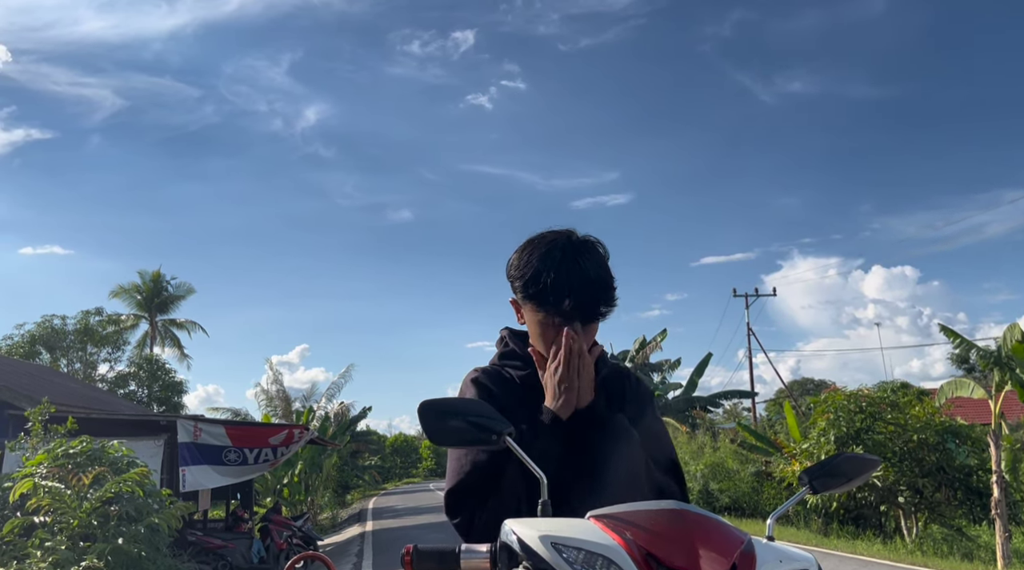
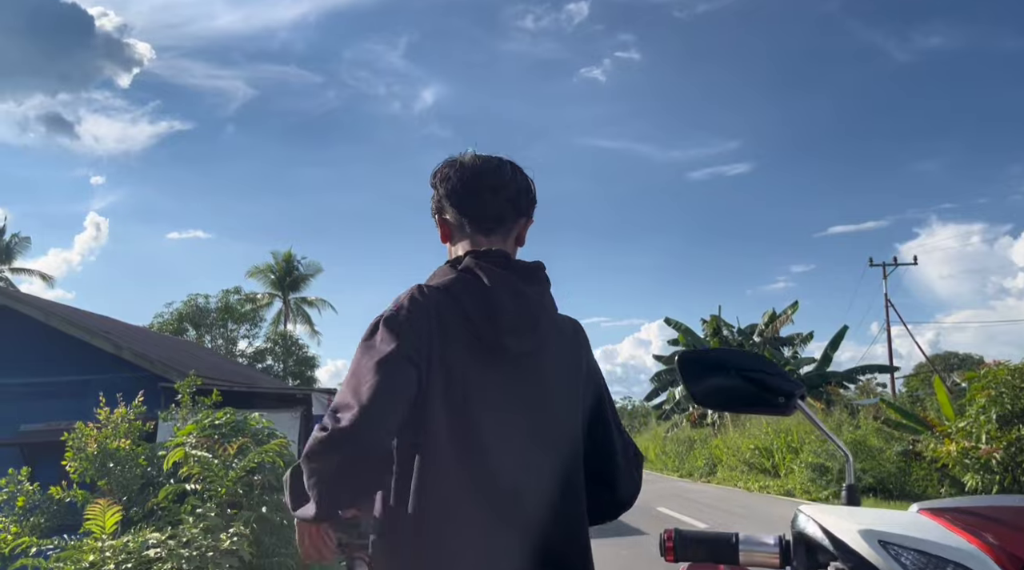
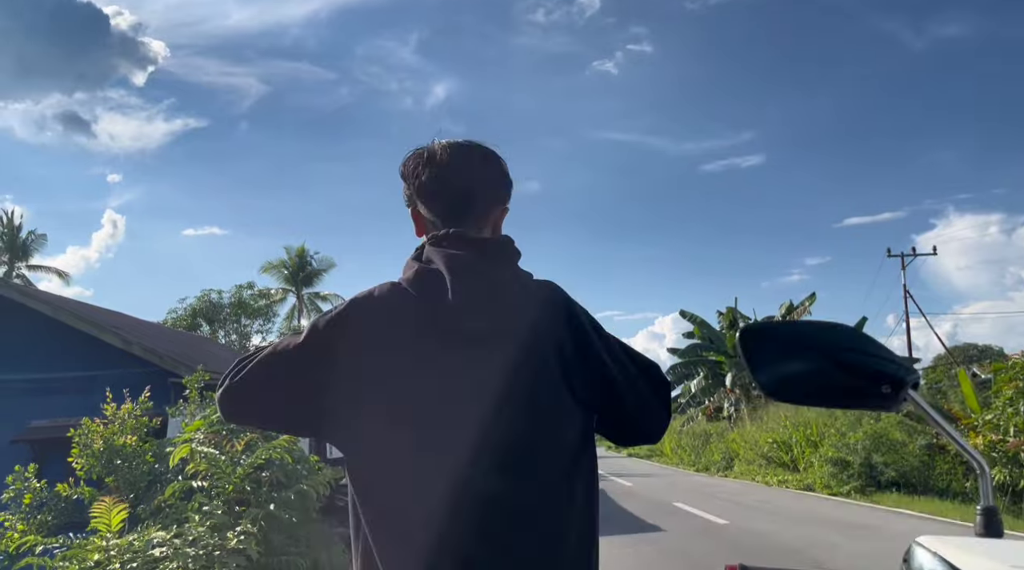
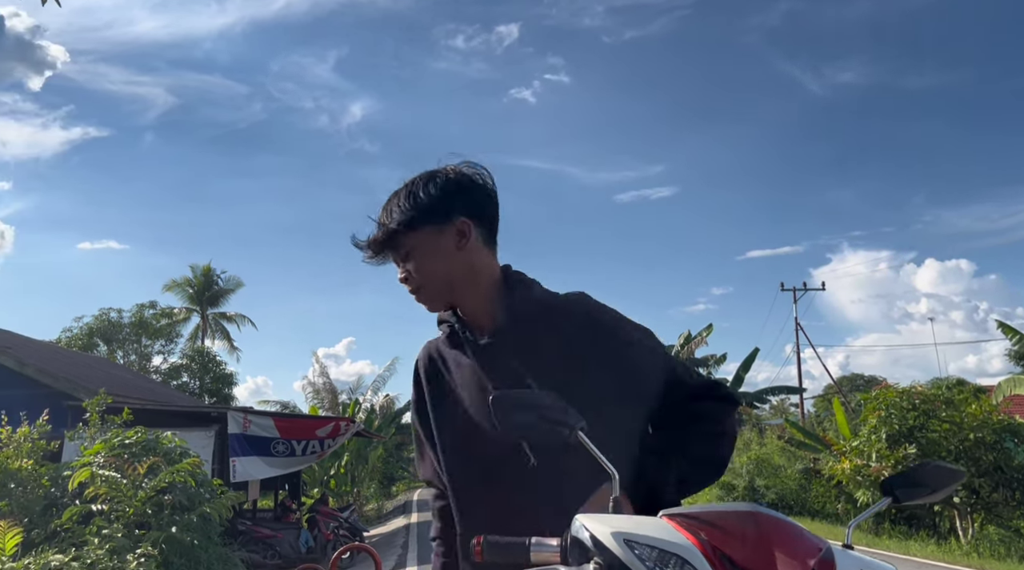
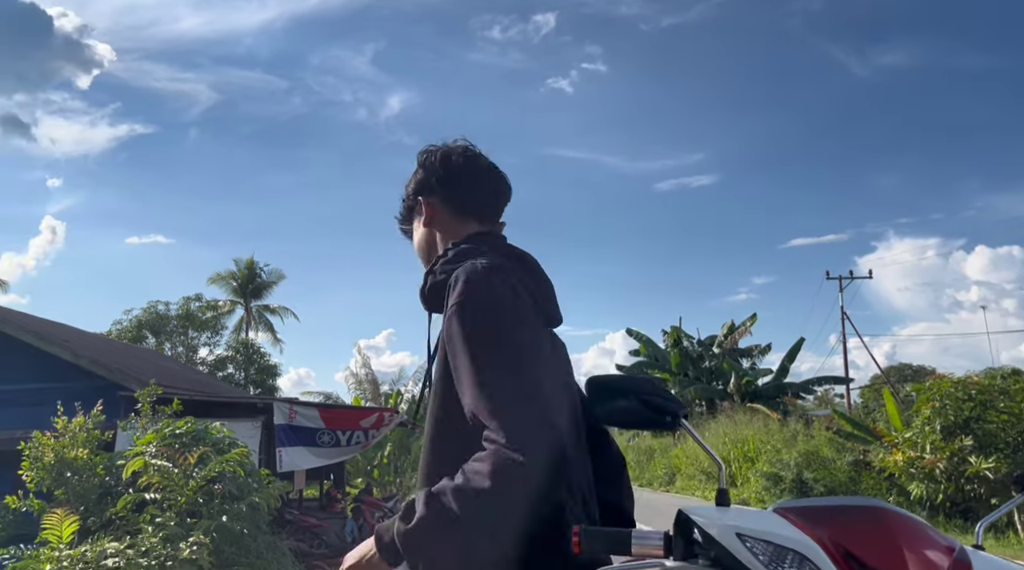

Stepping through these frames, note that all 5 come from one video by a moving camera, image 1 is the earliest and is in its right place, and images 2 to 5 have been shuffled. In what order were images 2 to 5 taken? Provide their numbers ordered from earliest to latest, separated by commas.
4, 5, 2, 3
